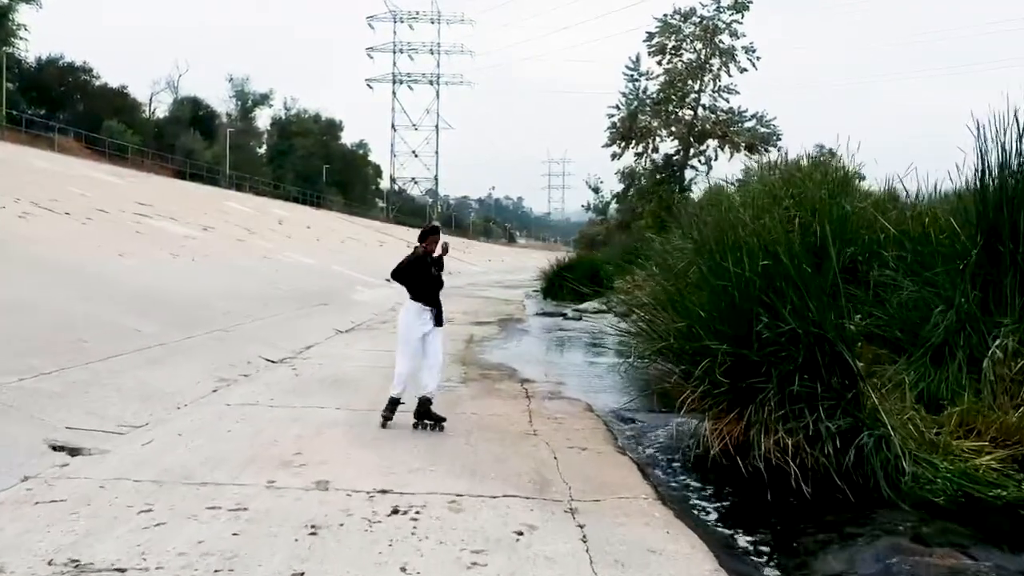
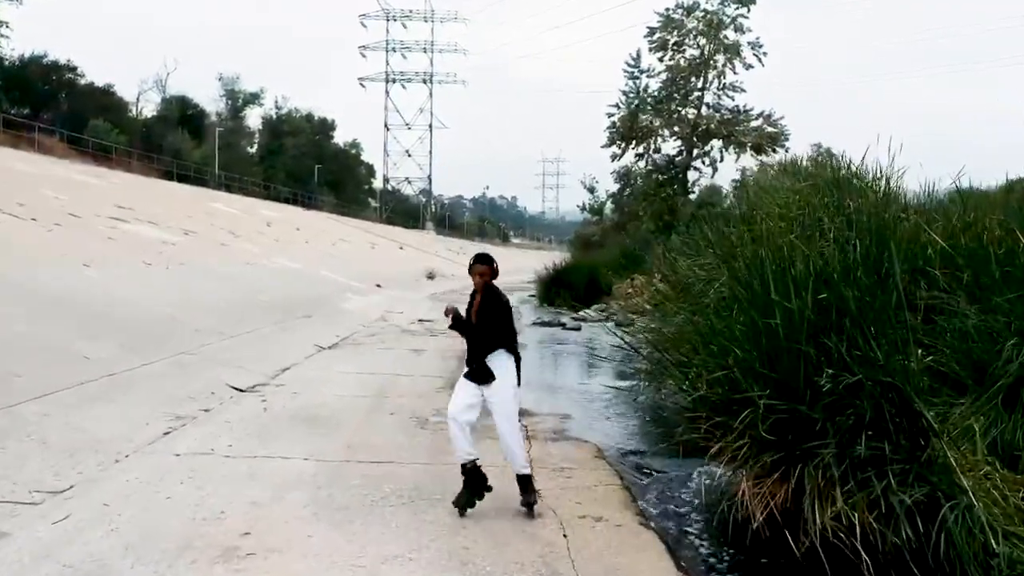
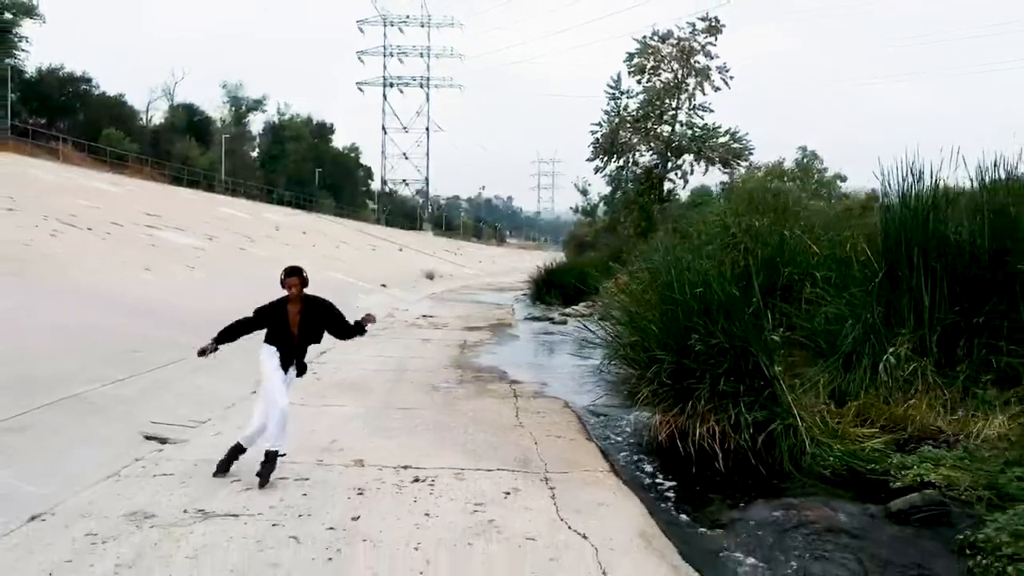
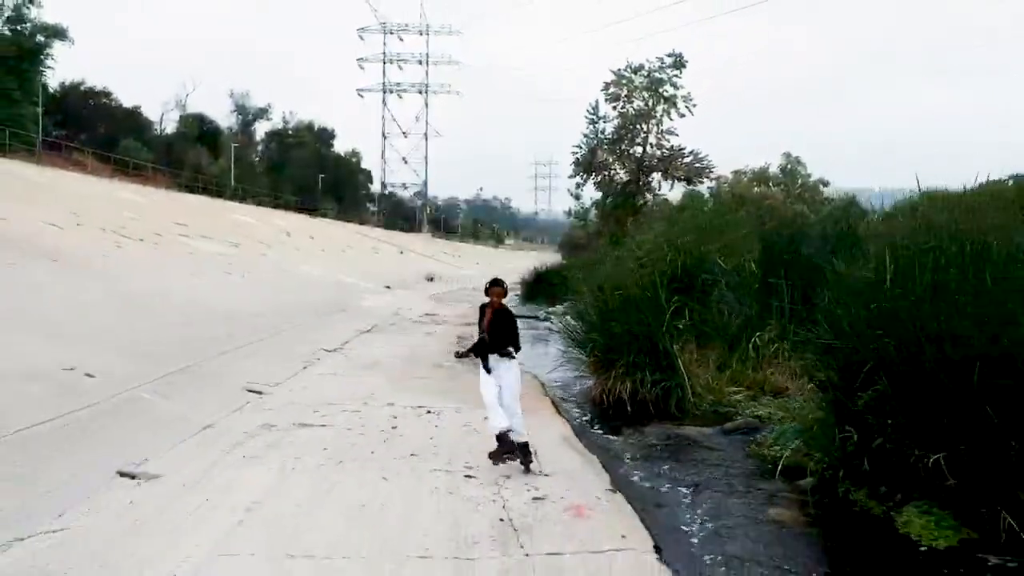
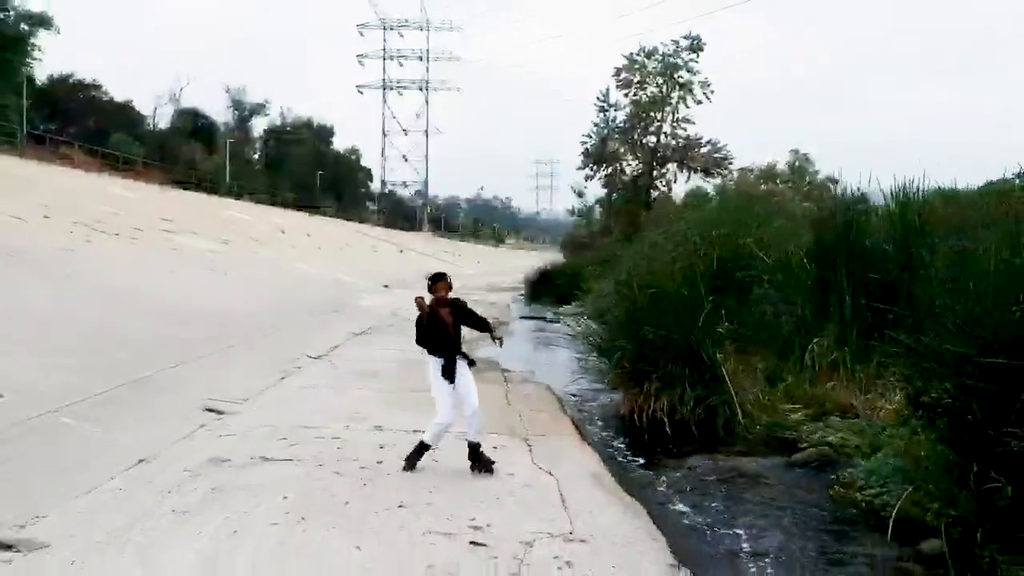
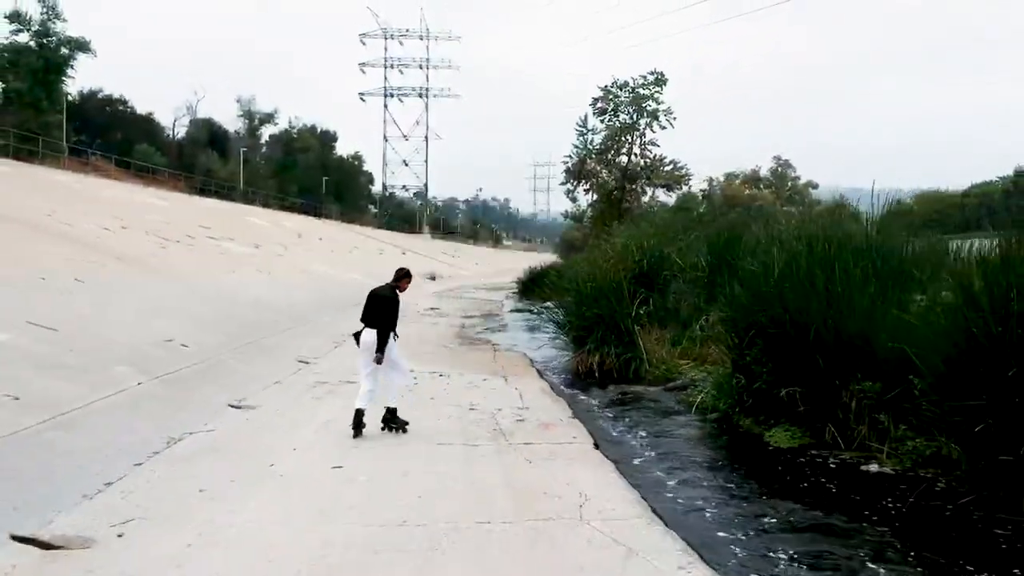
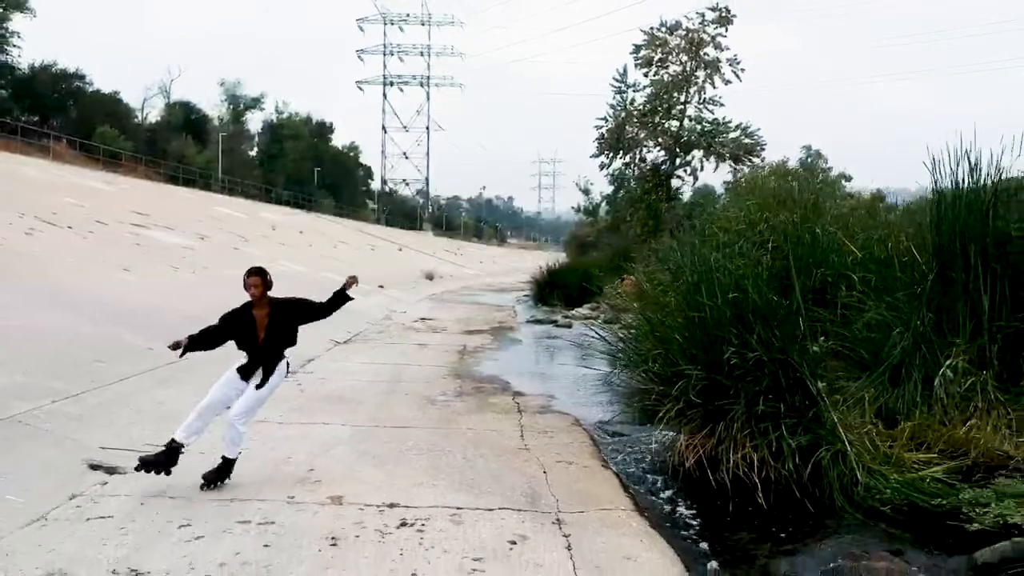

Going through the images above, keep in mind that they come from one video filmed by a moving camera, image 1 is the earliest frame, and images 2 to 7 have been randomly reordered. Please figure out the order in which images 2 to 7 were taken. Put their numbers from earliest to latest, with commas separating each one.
2, 7, 3, 5, 4, 6
